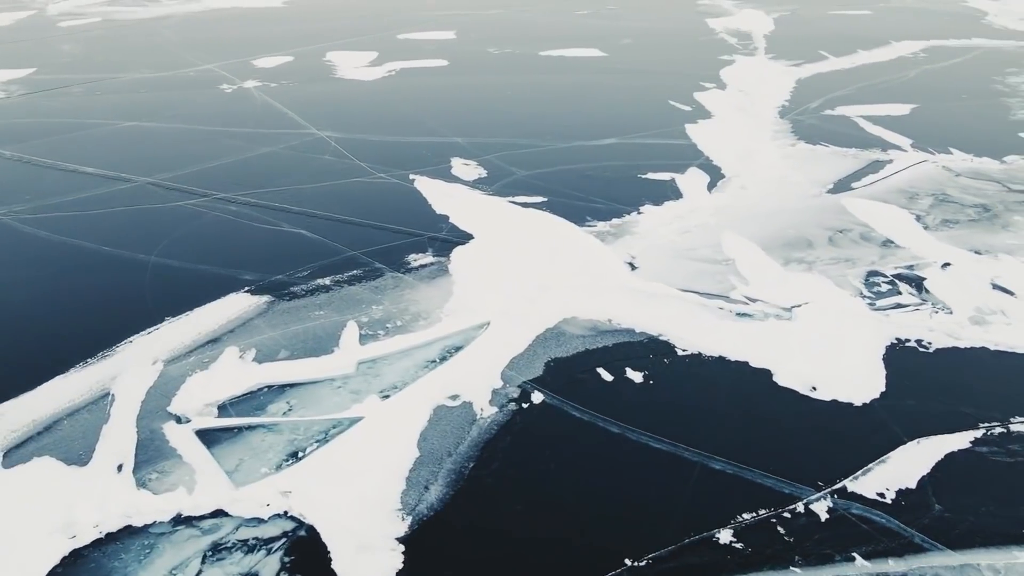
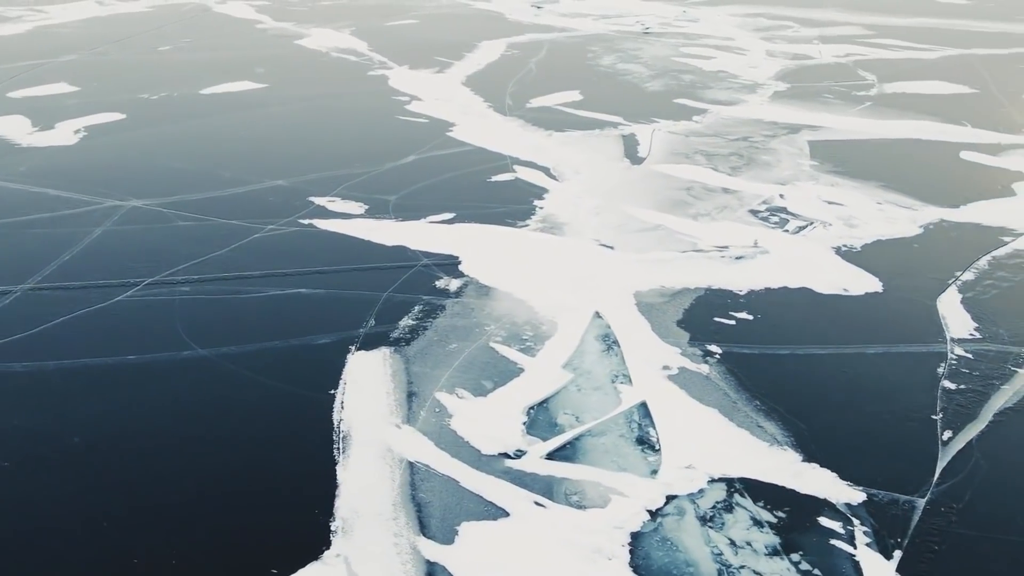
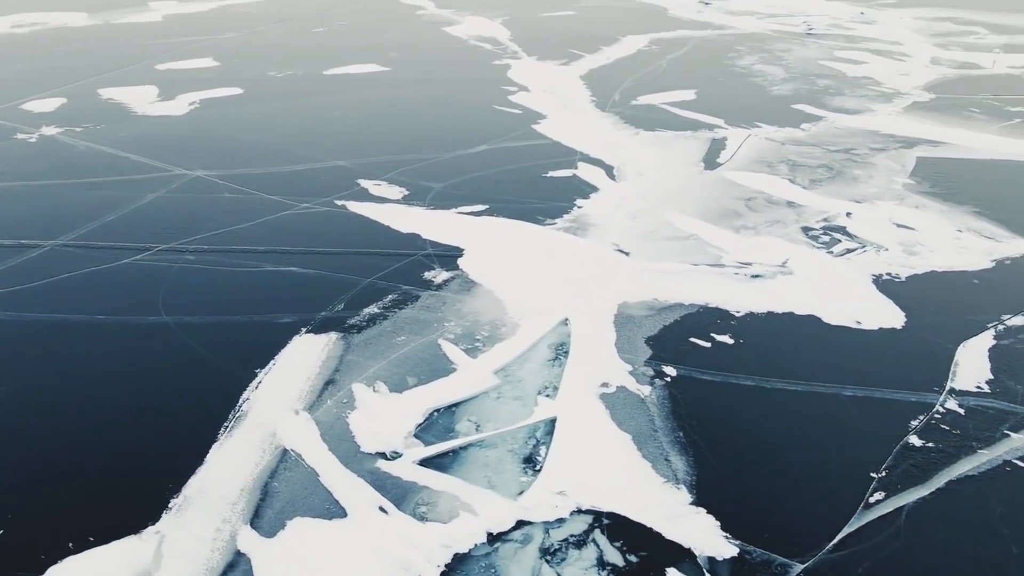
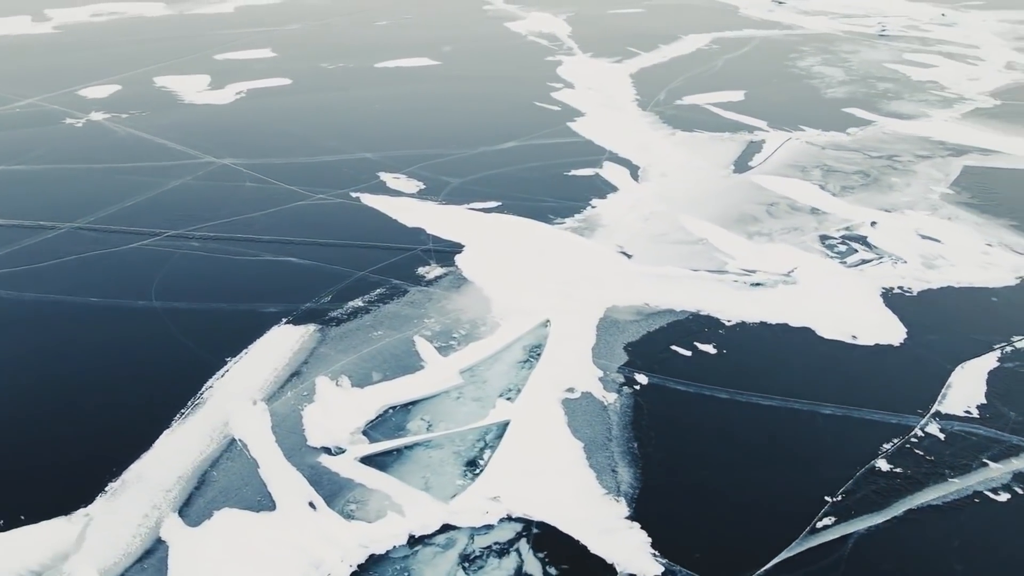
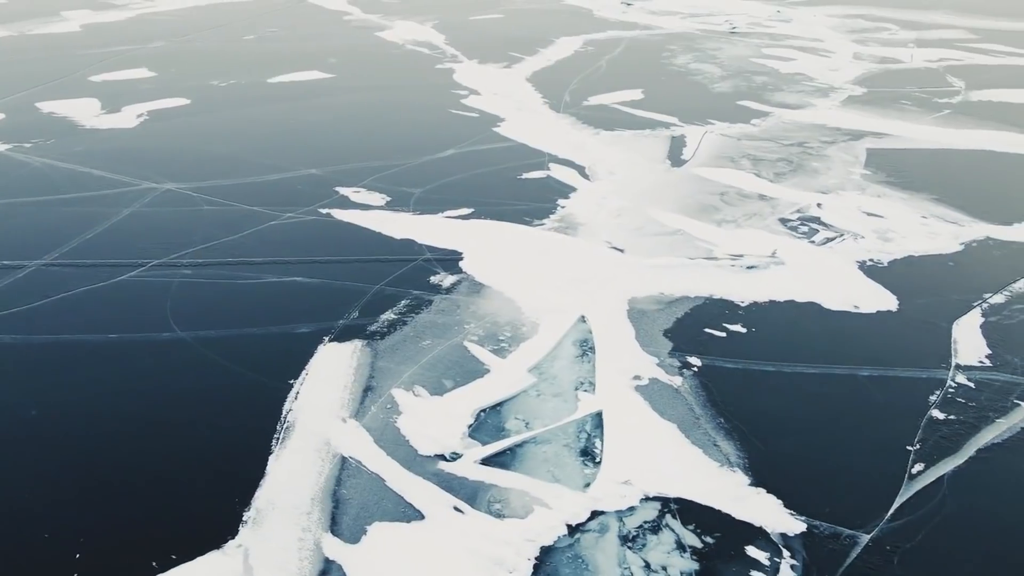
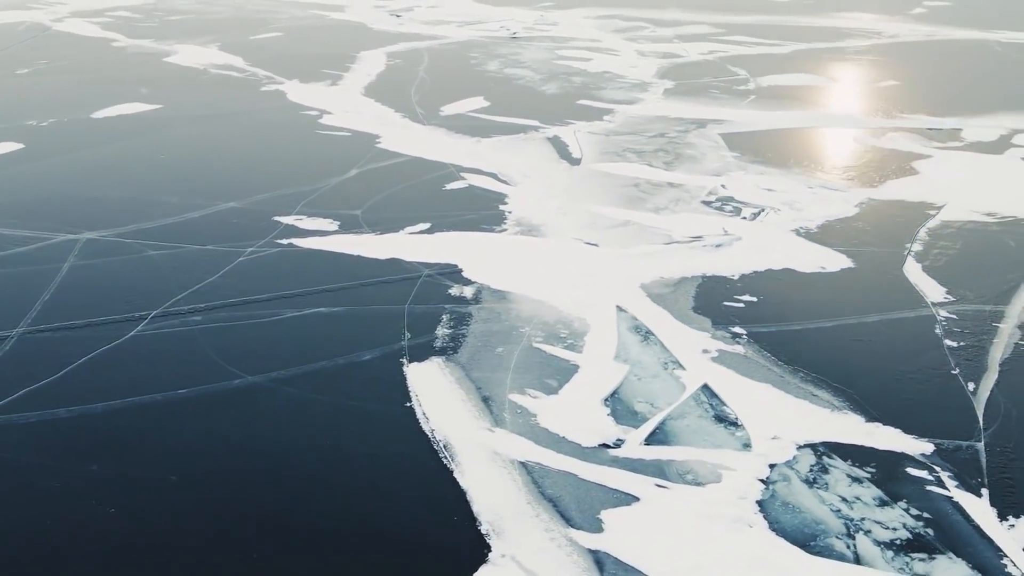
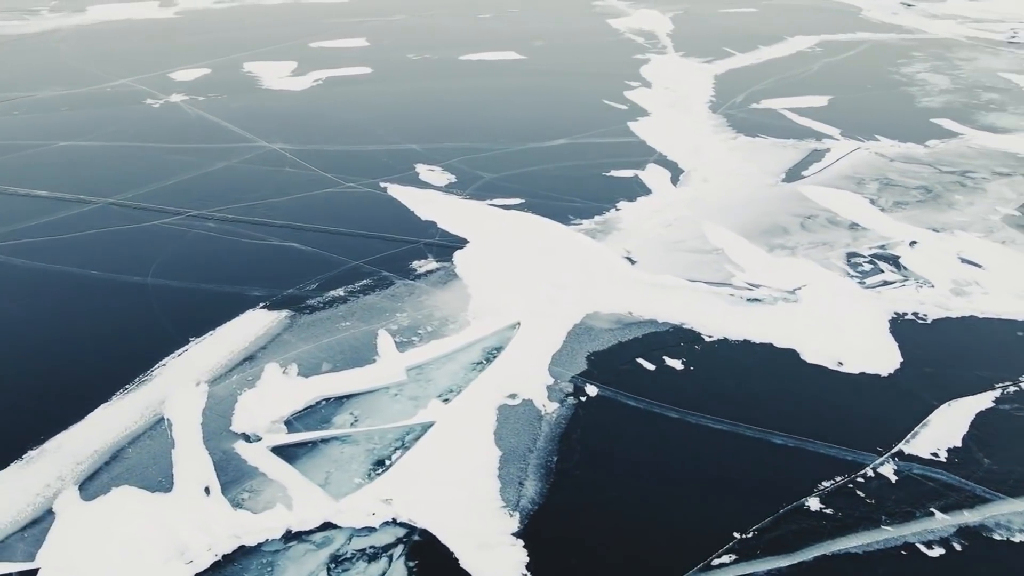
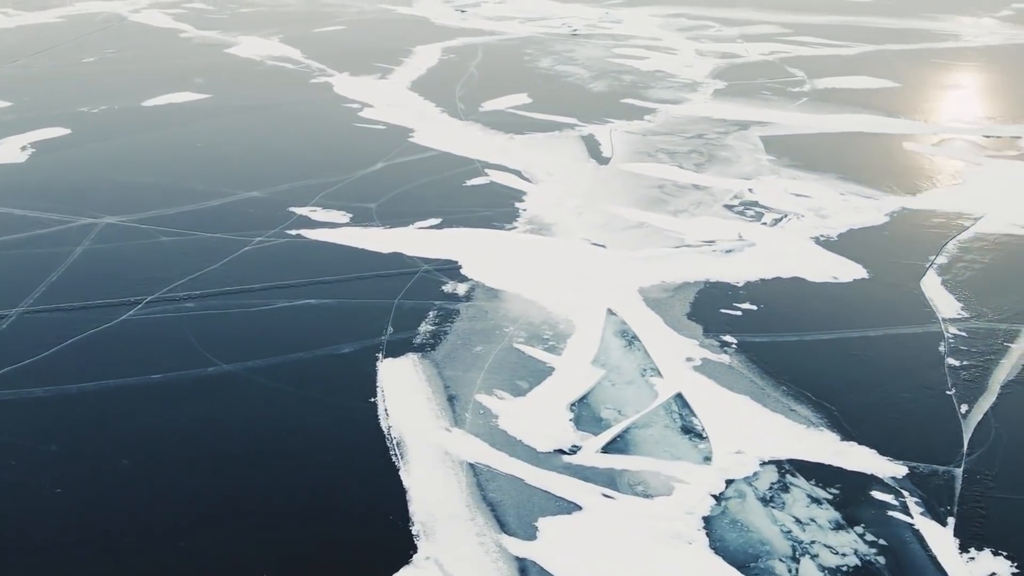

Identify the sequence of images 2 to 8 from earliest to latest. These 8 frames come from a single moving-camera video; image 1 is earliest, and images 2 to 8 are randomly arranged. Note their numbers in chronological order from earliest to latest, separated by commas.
7, 4, 3, 5, 2, 8, 6
